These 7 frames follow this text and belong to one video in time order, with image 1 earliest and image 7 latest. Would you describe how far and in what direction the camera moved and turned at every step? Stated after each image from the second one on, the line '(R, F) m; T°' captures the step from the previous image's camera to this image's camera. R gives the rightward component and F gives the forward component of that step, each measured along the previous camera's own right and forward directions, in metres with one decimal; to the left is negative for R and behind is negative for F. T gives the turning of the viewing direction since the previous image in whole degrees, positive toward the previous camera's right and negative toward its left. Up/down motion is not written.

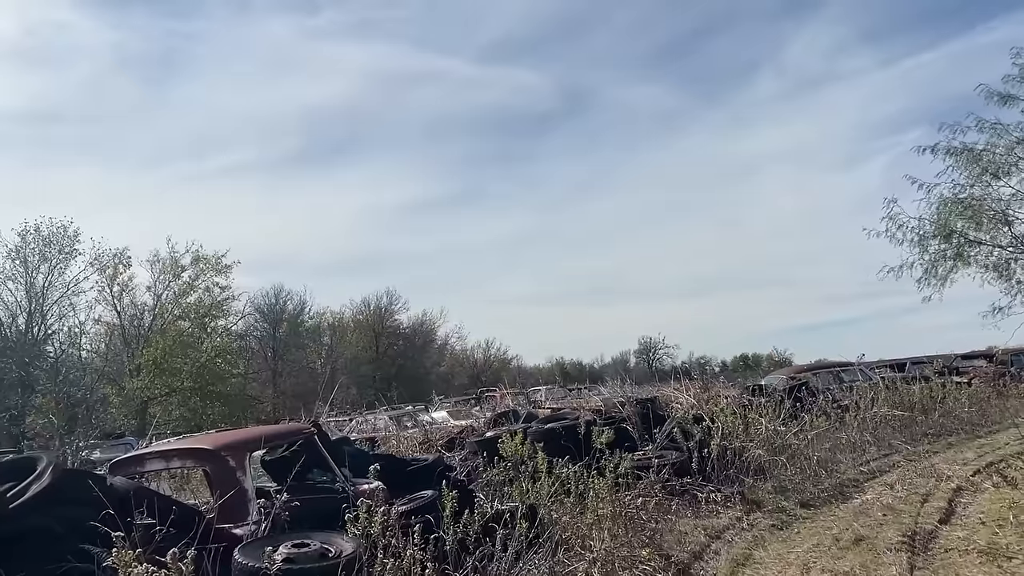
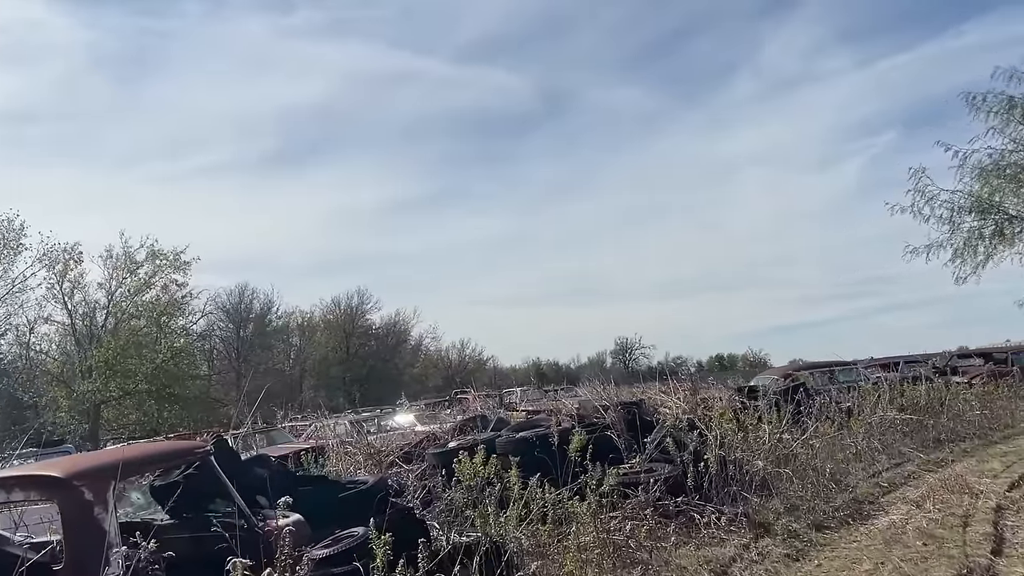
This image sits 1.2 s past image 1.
(+0.1, +1.3) m; +2°
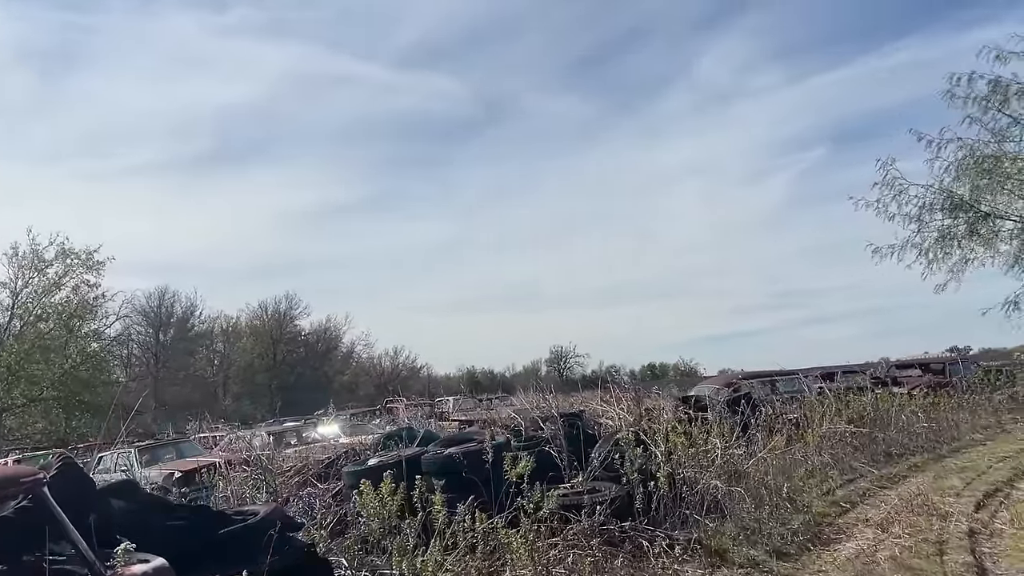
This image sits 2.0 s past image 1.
(0.0, +0.8) m; +4°
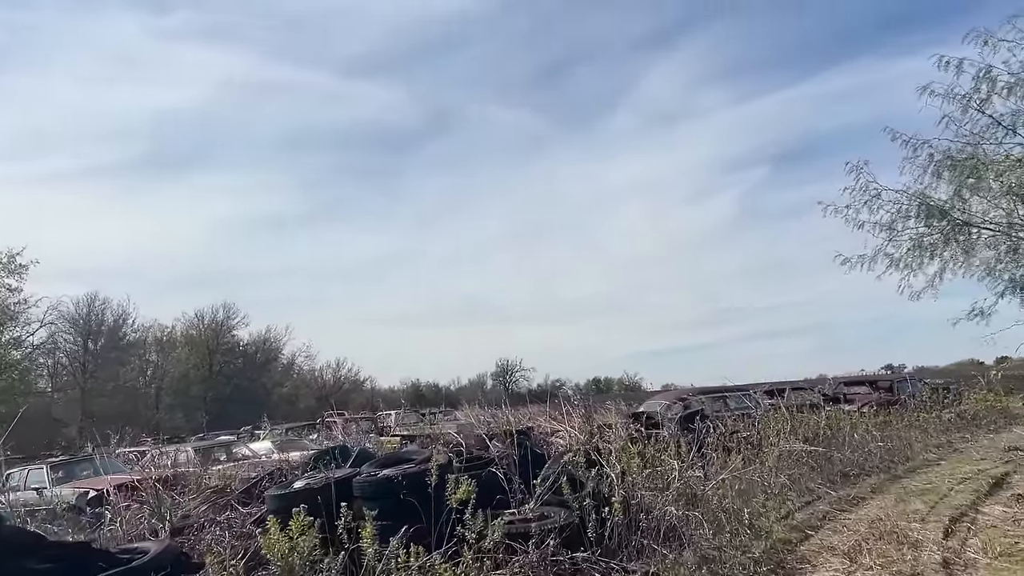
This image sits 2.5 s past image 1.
(0.0, +0.6) m; +4°
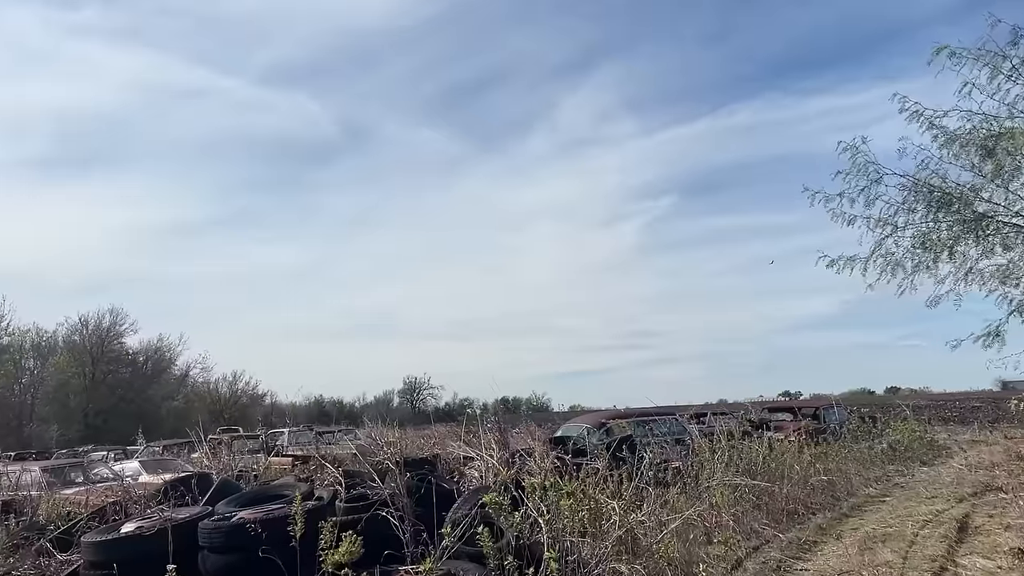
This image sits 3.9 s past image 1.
(0.0, +1.4) m; +6°
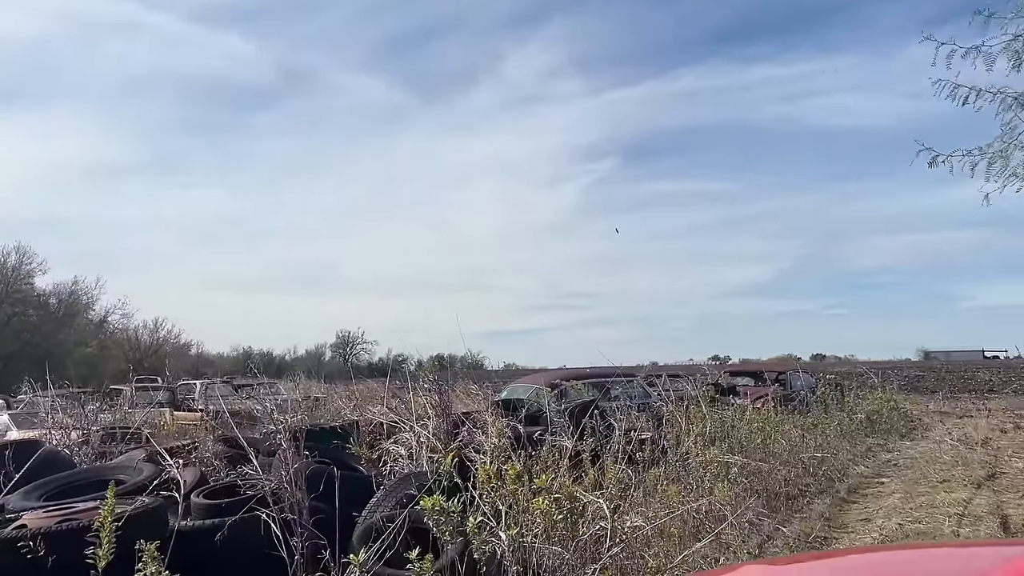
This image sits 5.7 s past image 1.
(-0.1, +1.8) m; +4°
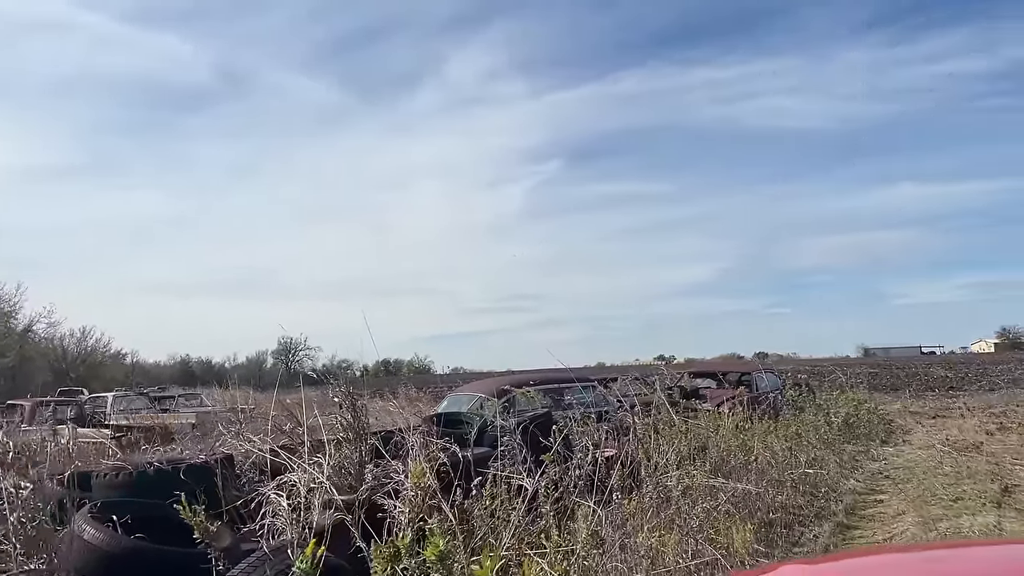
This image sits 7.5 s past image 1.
(+0.1, +1.4) m; +3°
